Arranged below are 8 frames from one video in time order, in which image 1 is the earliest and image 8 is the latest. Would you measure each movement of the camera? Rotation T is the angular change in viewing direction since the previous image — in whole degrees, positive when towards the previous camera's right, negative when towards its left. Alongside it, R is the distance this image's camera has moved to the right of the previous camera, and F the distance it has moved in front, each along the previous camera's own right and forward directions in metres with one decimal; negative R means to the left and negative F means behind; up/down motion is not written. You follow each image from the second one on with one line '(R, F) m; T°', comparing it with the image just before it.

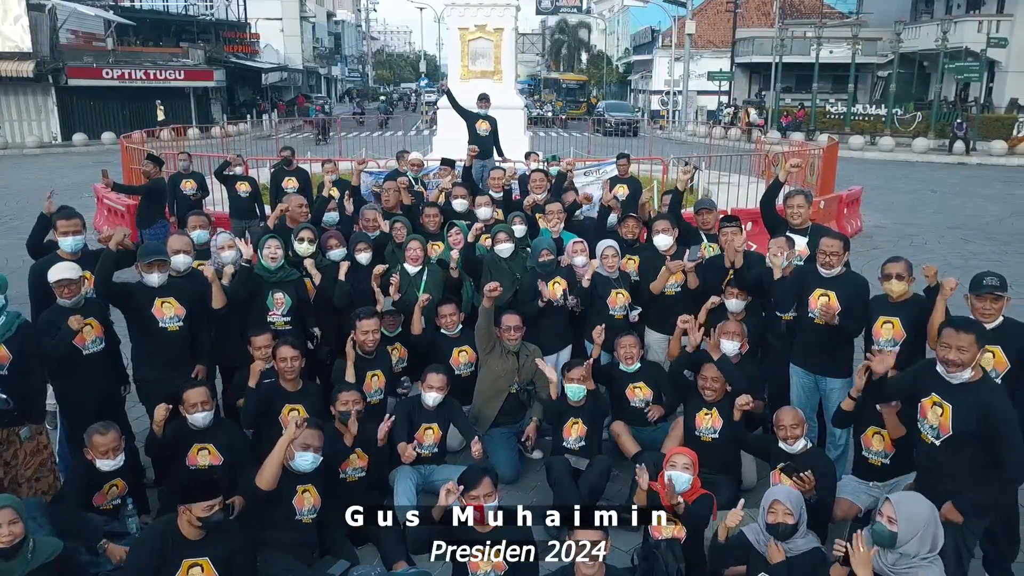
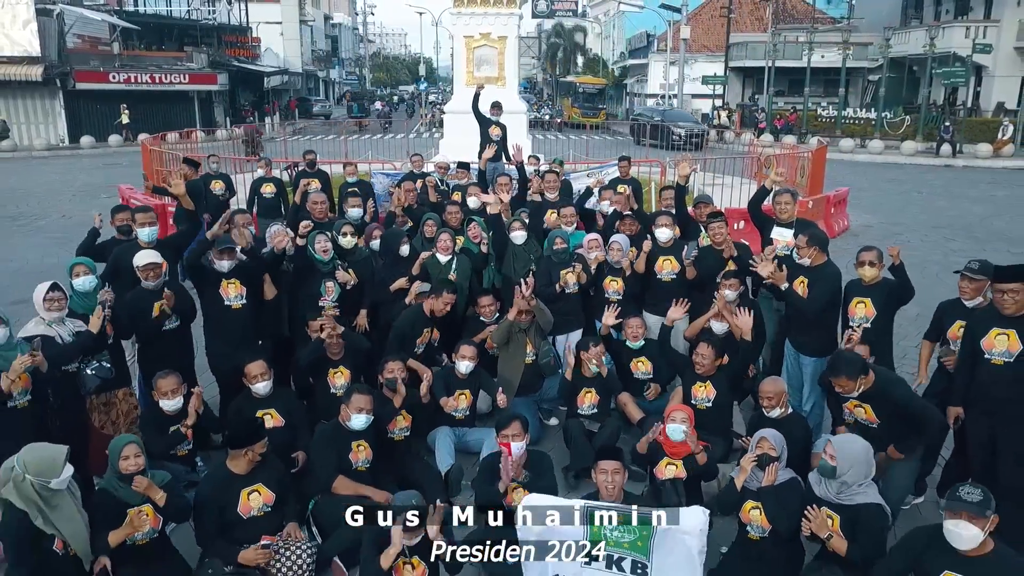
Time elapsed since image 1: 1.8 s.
(-0.2, -0.7) m; 0°
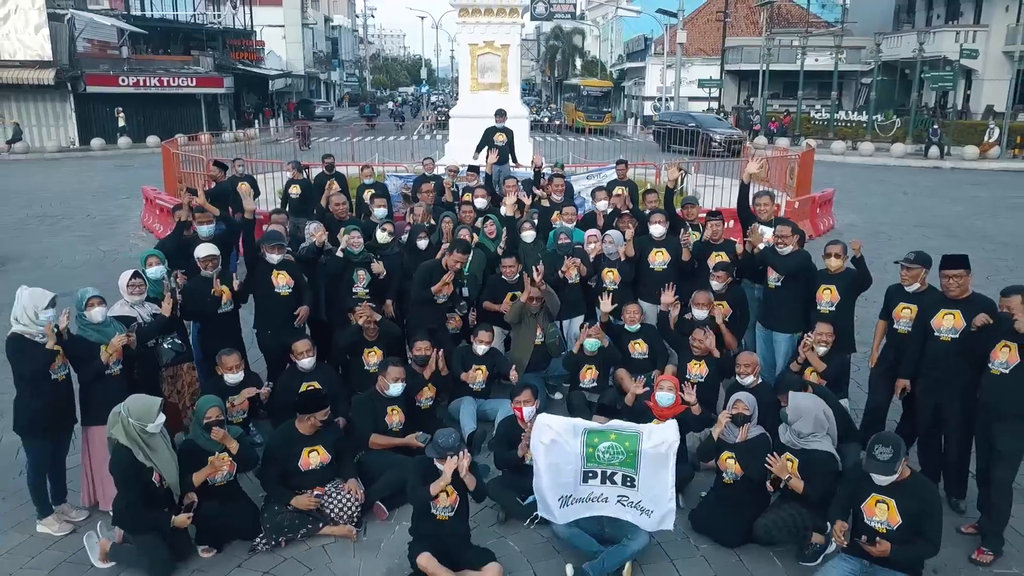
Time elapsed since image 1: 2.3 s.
(-0.1, -0.8) m; 0°
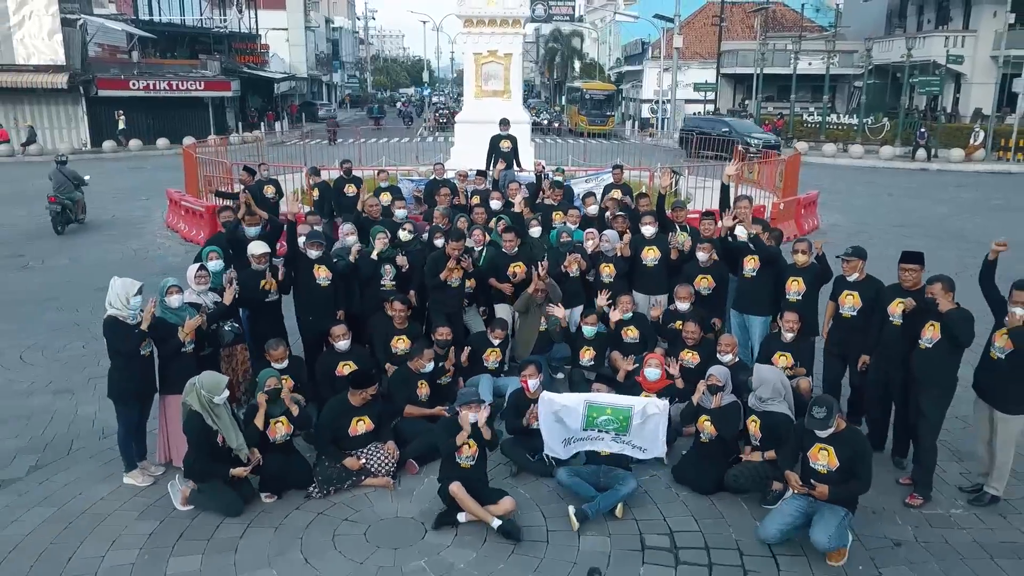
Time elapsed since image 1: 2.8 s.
(-0.1, -0.9) m; 0°
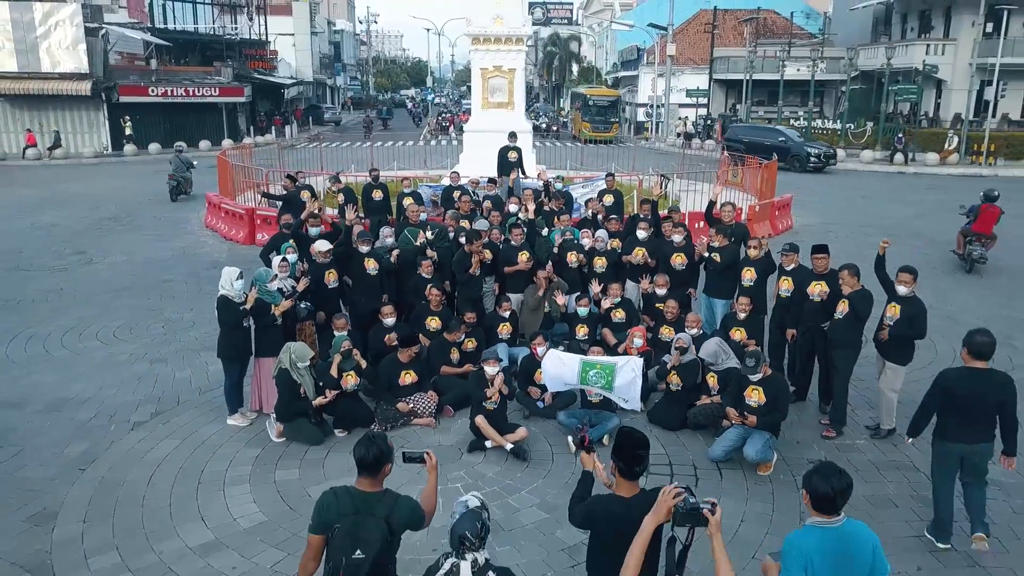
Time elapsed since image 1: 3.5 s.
(-0.1, -1.8) m; 0°
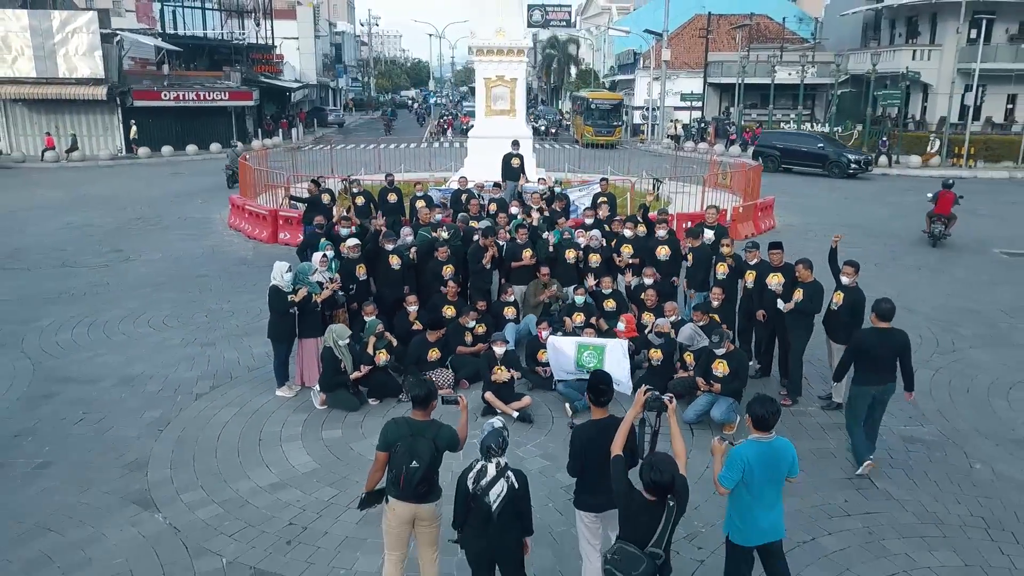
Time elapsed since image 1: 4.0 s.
(-0.1, -1.4) m; 0°
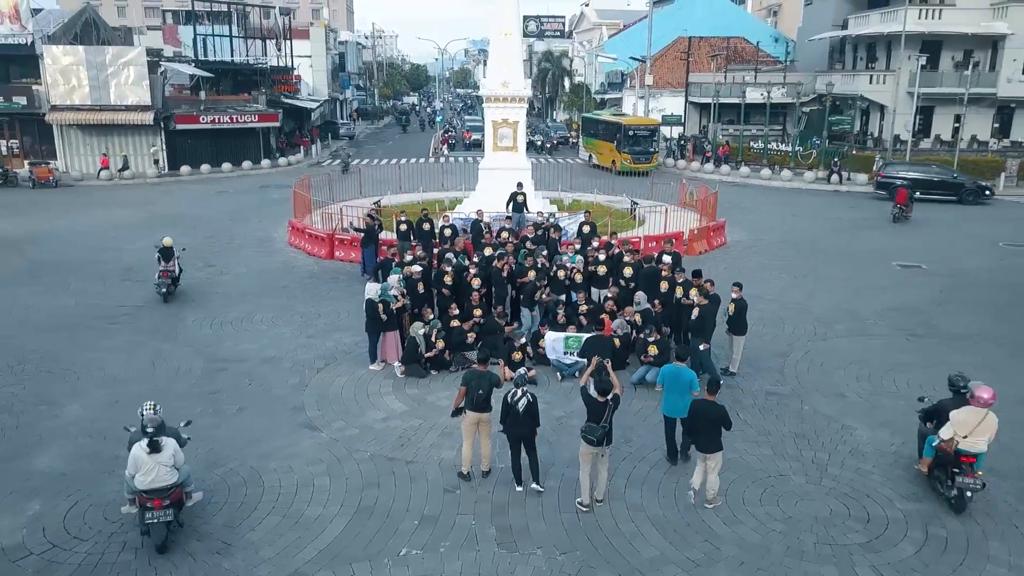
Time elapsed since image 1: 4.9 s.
(-0.3, -4.9) m; 0°
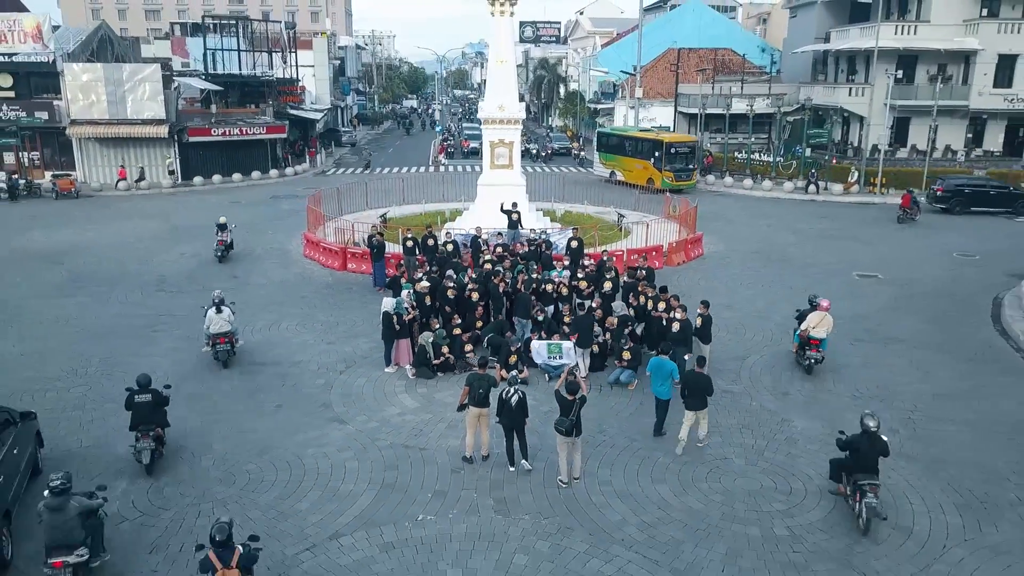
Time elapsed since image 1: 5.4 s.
(+0.1, -2.3) m; 0°
